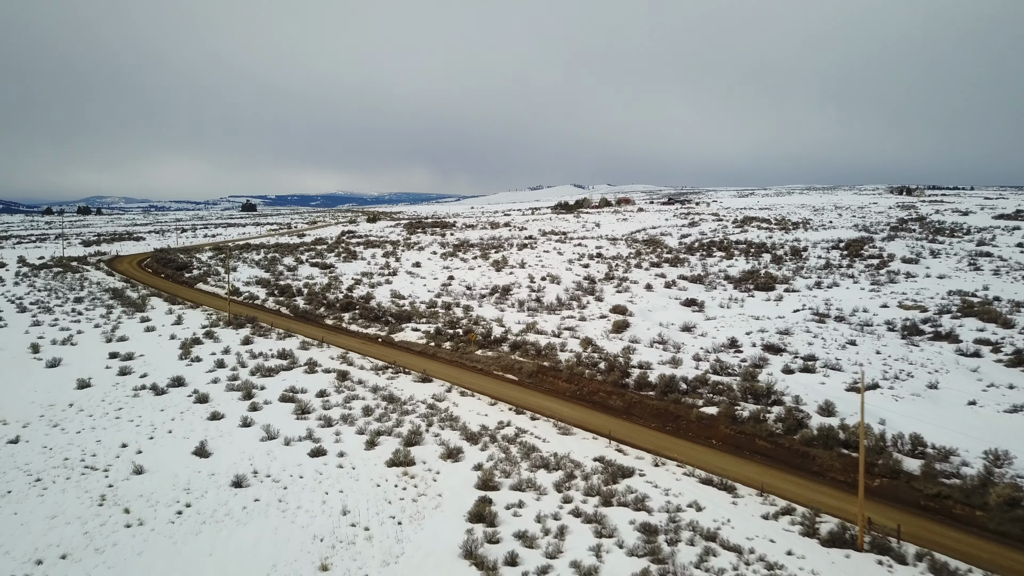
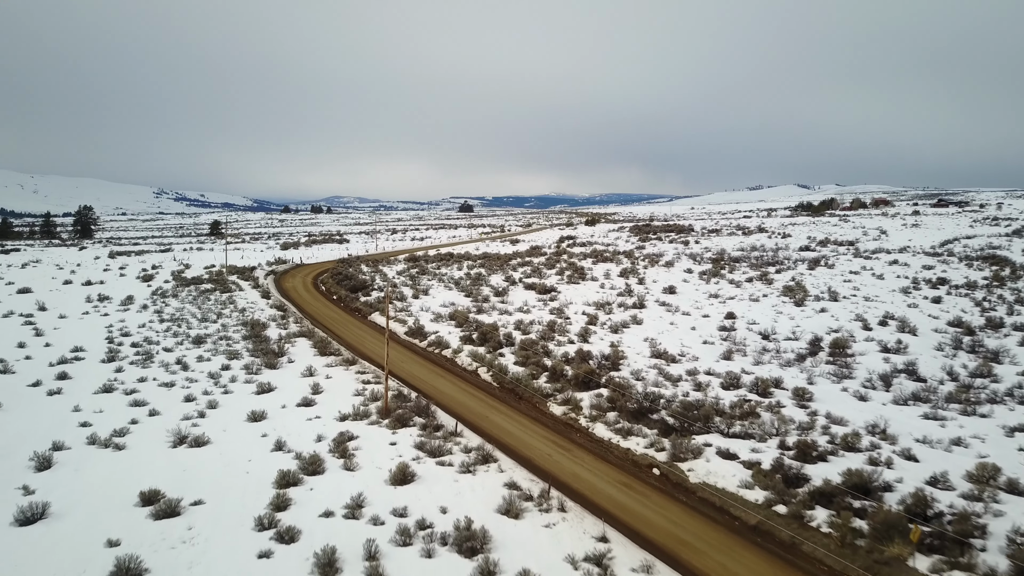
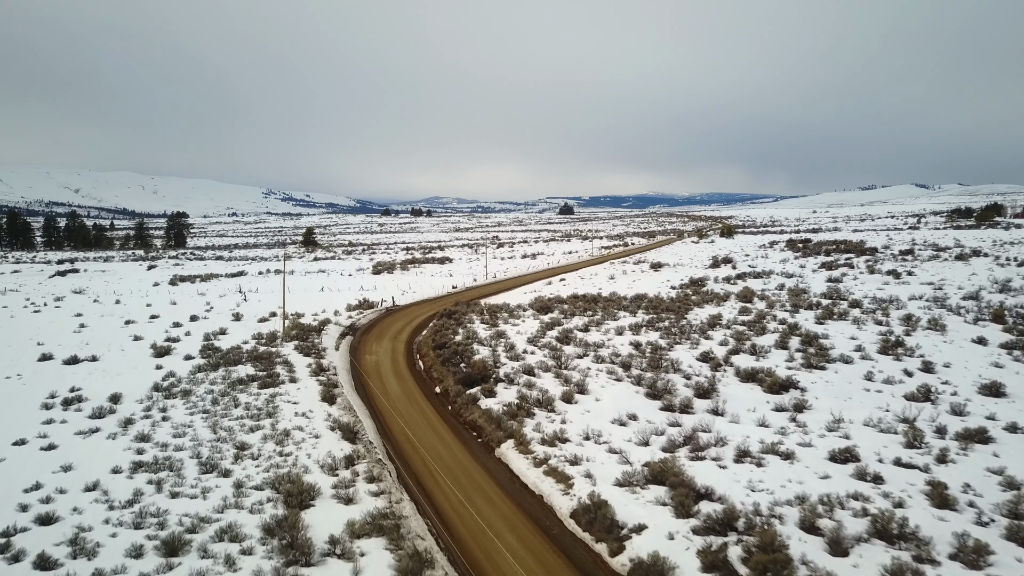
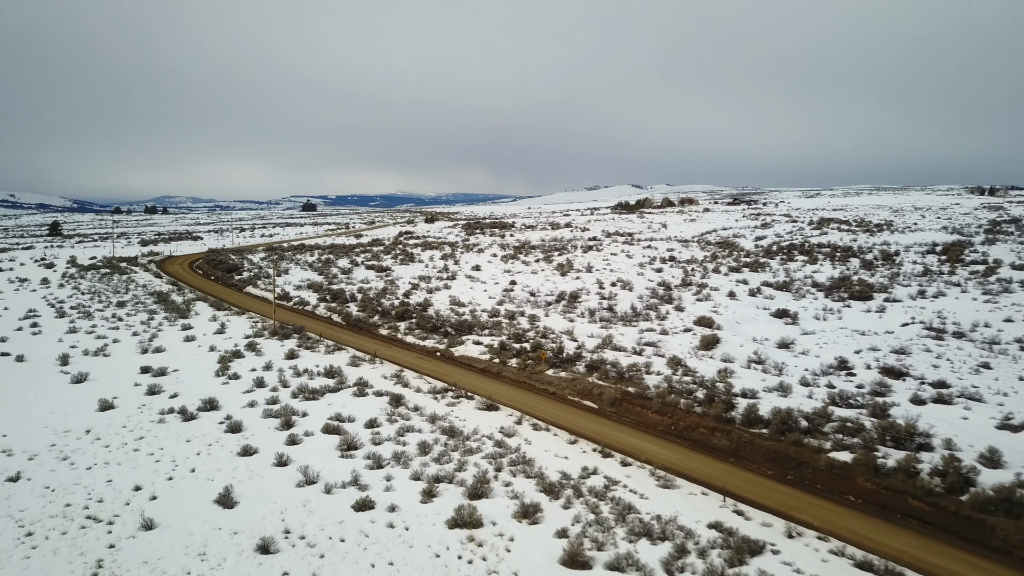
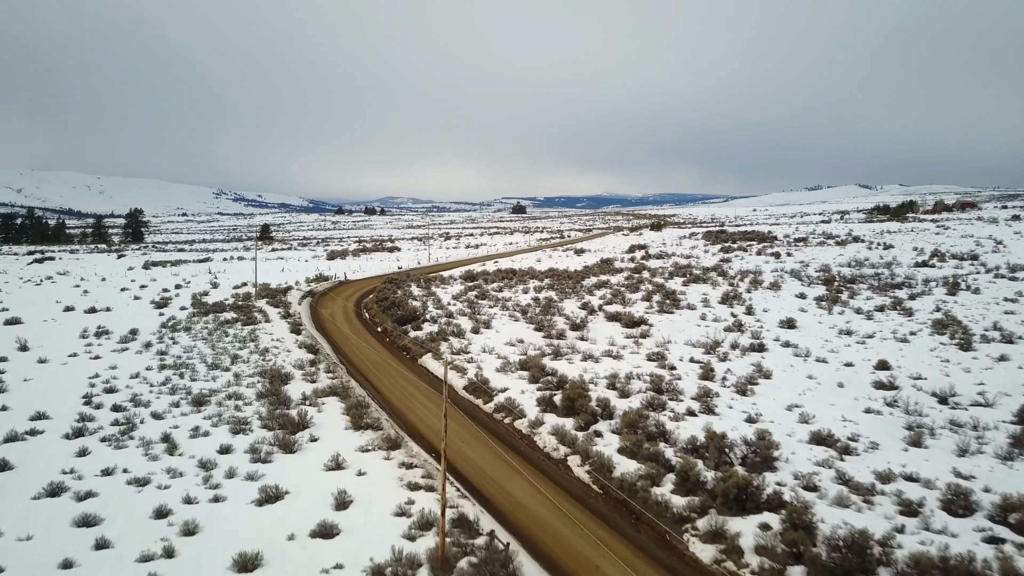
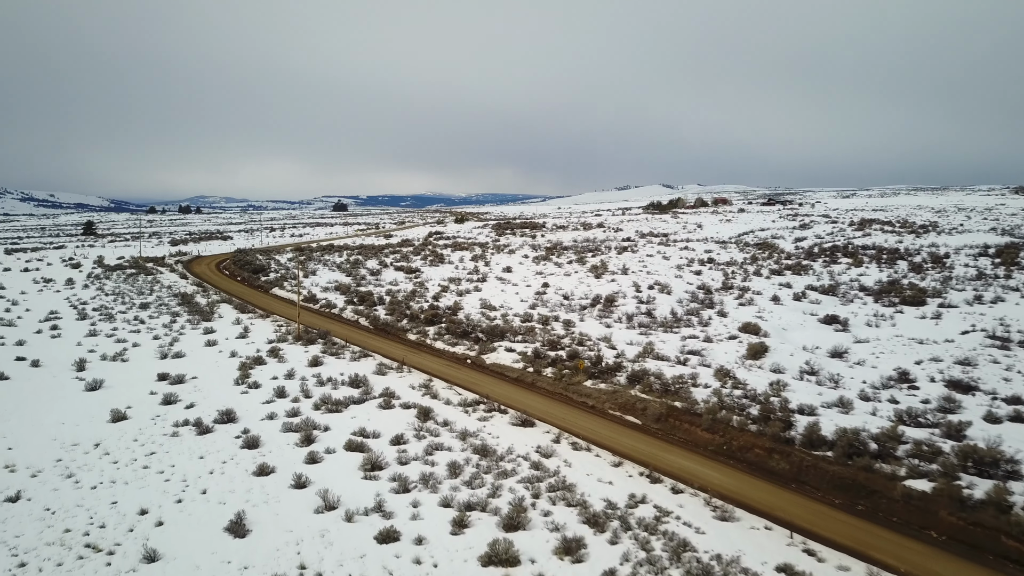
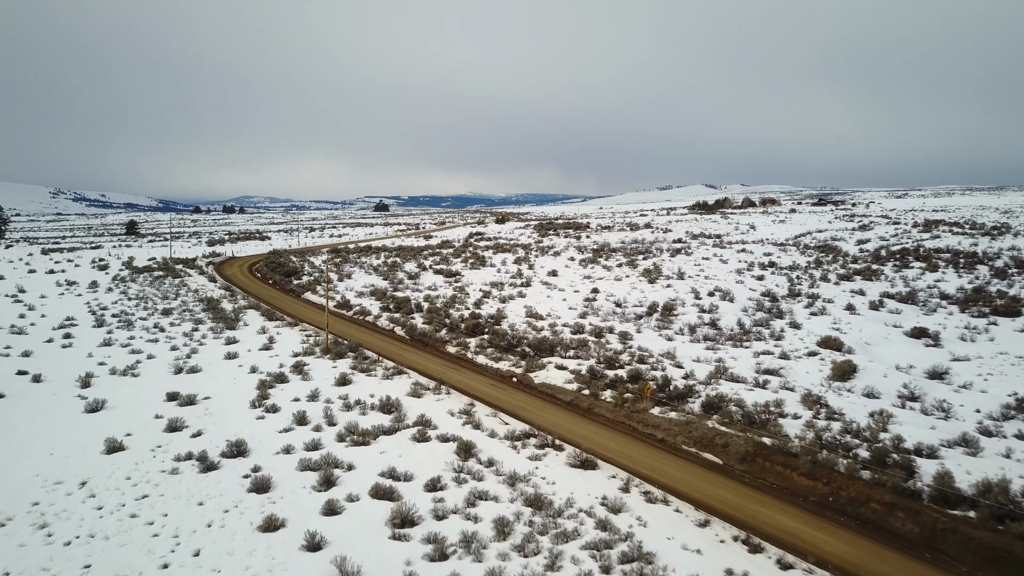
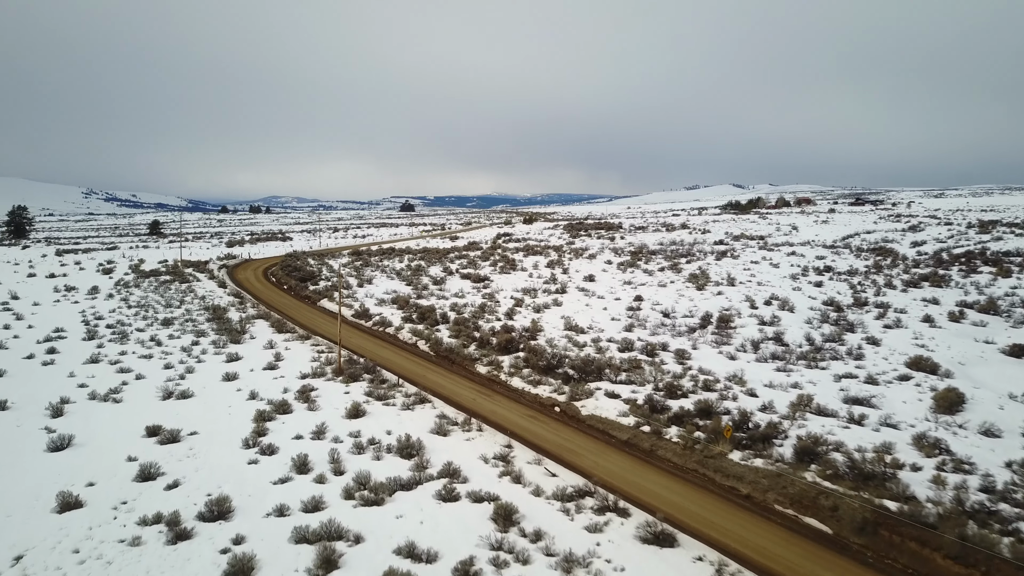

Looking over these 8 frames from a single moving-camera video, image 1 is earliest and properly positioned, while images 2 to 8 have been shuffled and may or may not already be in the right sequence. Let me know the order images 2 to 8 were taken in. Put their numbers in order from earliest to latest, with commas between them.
4, 6, 7, 8, 2, 5, 3
